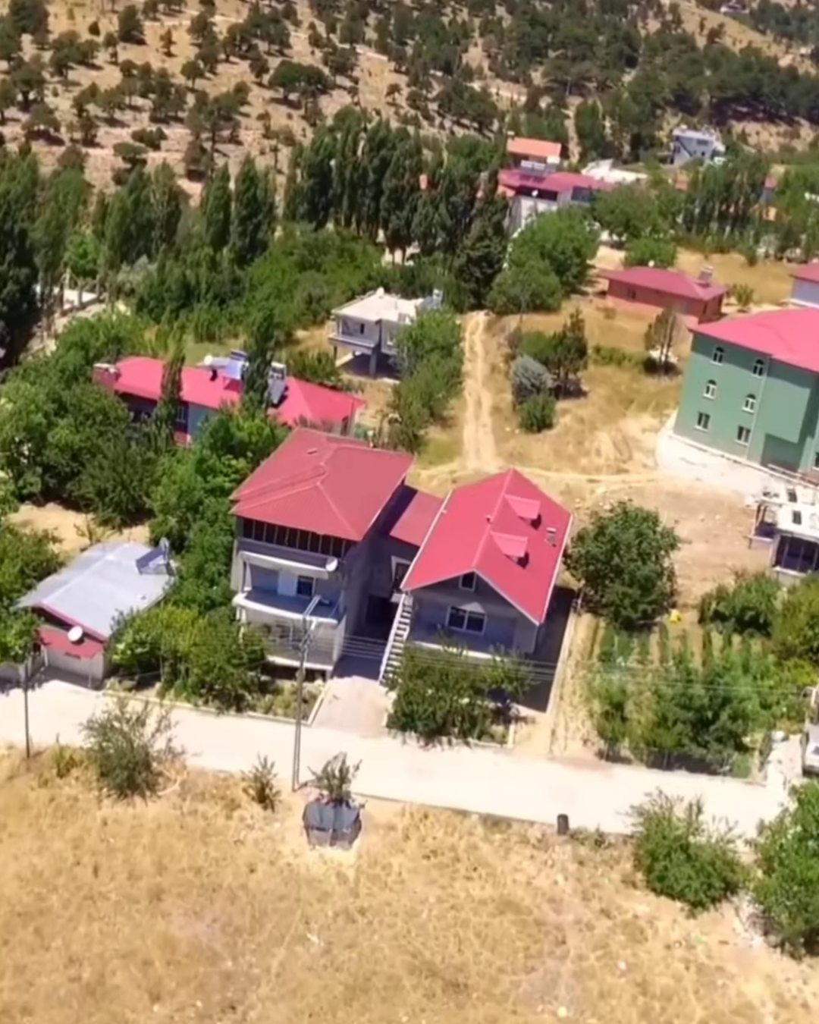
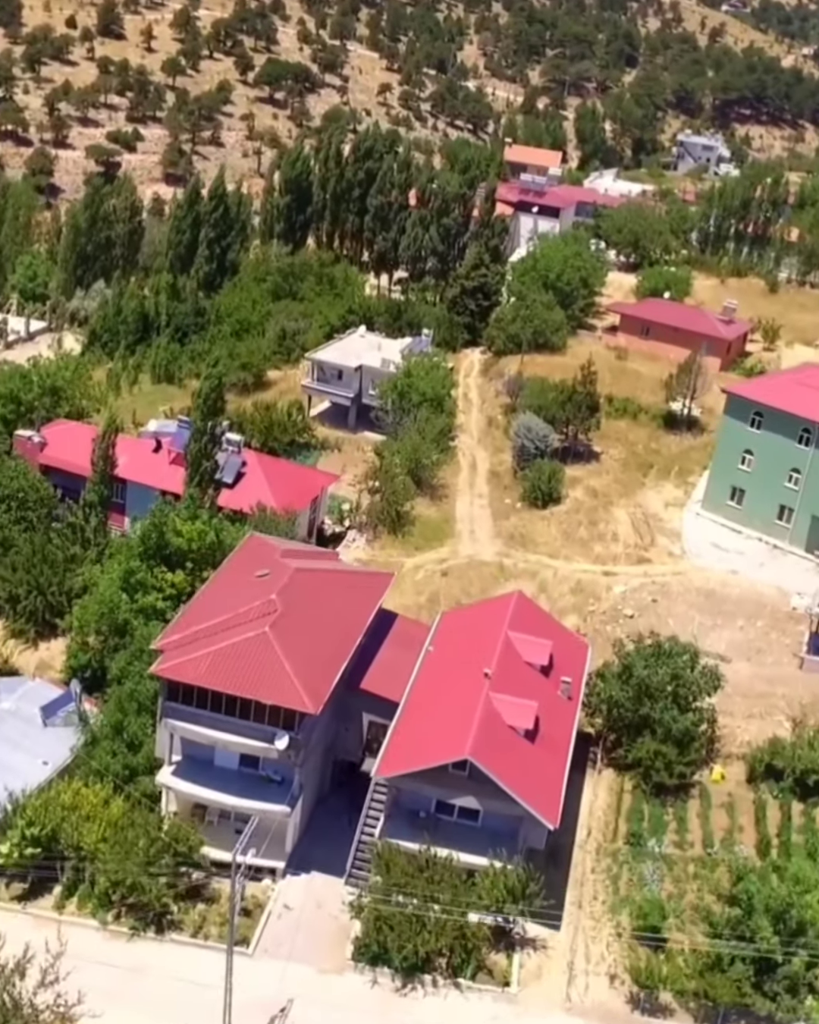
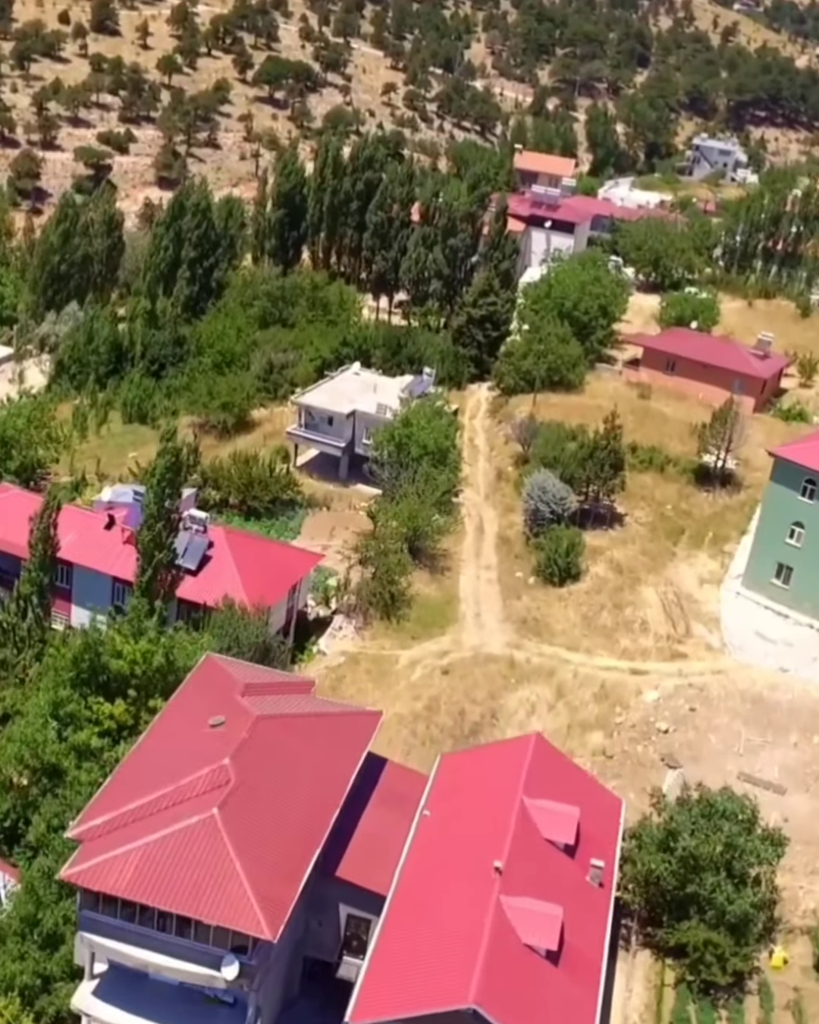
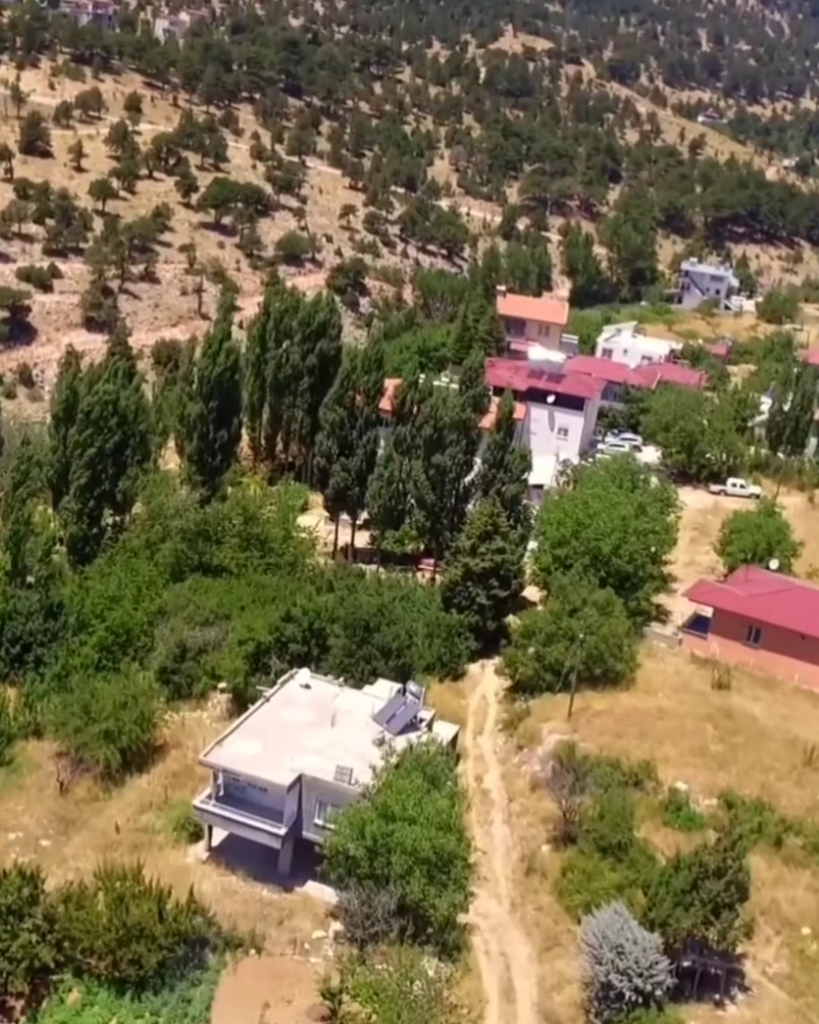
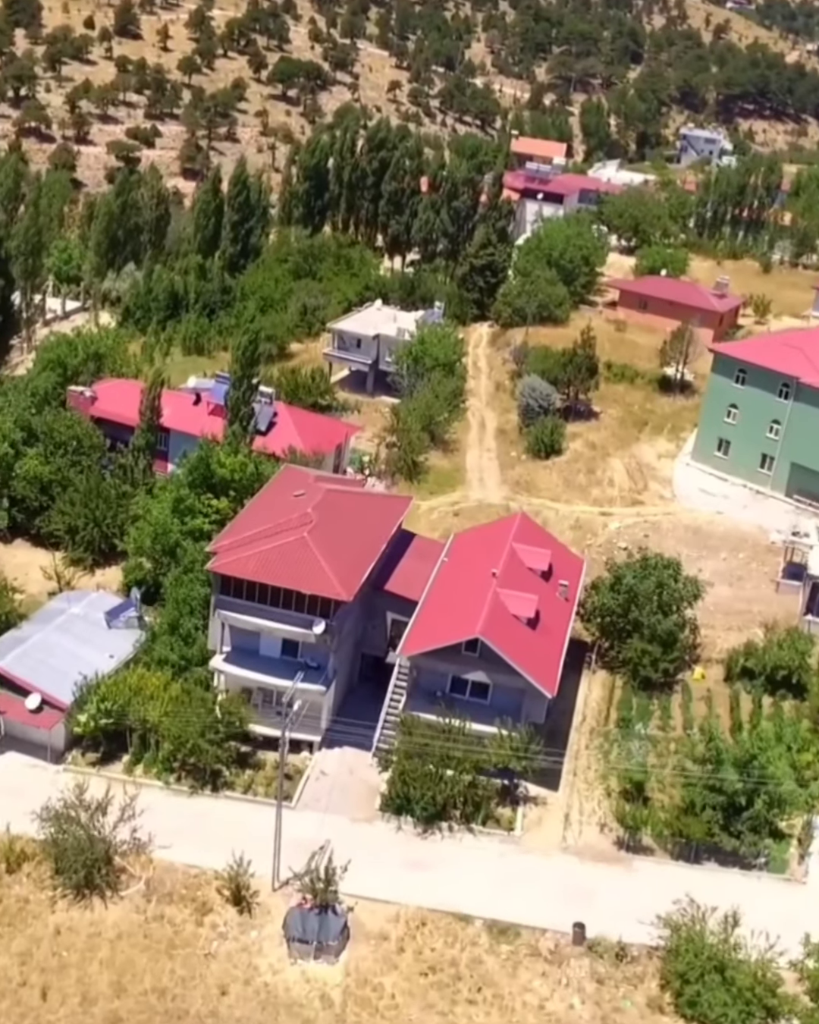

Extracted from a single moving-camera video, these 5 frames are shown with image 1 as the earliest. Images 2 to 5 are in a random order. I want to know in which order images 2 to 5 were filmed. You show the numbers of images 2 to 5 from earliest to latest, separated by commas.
5, 2, 3, 4
